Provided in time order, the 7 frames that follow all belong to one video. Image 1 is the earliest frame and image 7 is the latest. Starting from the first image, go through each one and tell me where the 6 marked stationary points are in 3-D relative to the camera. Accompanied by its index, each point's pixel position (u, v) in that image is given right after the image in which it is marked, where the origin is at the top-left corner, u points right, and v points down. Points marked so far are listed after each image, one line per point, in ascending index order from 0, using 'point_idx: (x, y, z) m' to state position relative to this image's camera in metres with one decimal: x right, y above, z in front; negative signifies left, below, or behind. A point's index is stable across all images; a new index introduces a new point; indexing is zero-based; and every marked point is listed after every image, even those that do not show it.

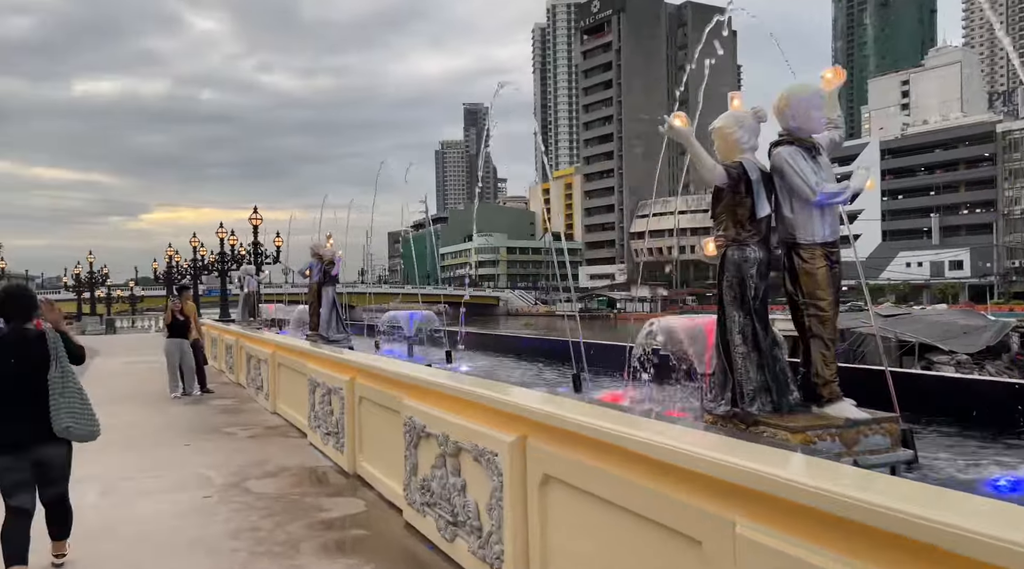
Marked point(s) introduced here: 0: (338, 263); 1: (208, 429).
0: (-2.3, +0.3, +9.7) m
1: (-3.6, -1.7, +8.6) m
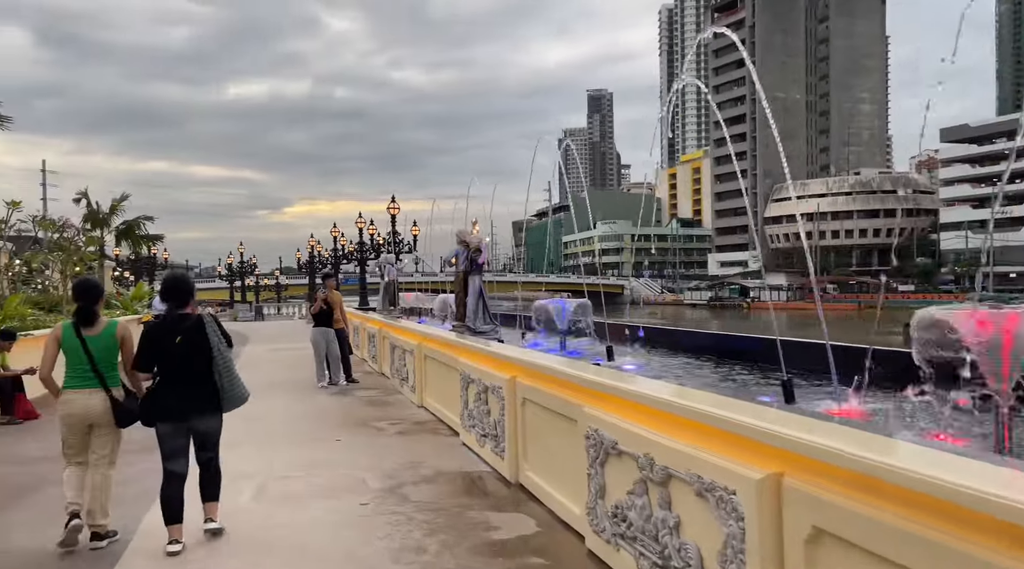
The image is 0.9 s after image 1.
0: (-0.3, +0.4, +9.2) m
1: (-1.8, -1.6, +8.3) m
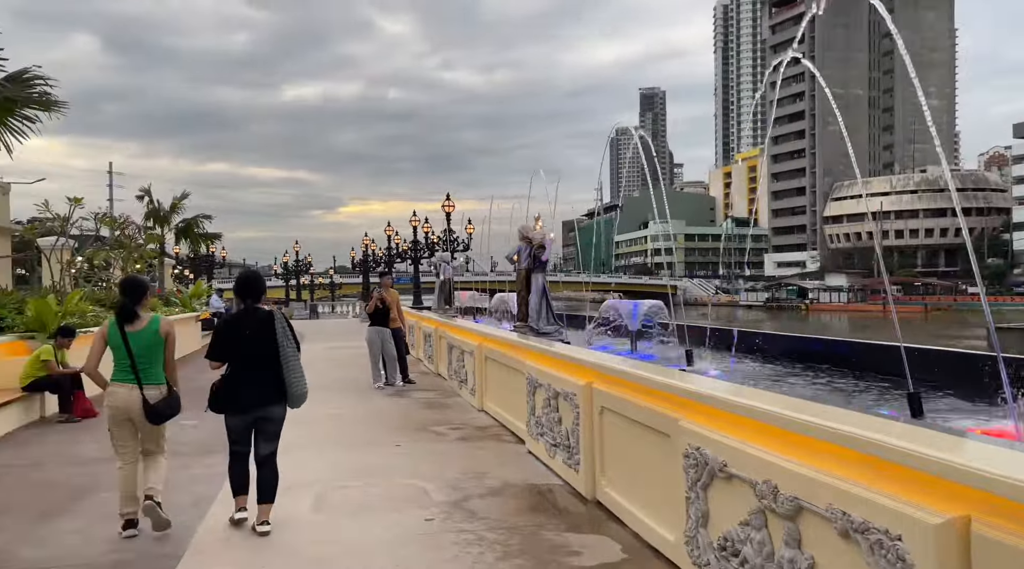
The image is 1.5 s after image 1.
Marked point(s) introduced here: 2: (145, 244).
0: (+0.4, +0.4, +8.7) m
1: (-1.1, -1.5, +8.0) m
2: (-7.8, +0.9, +15.5) m
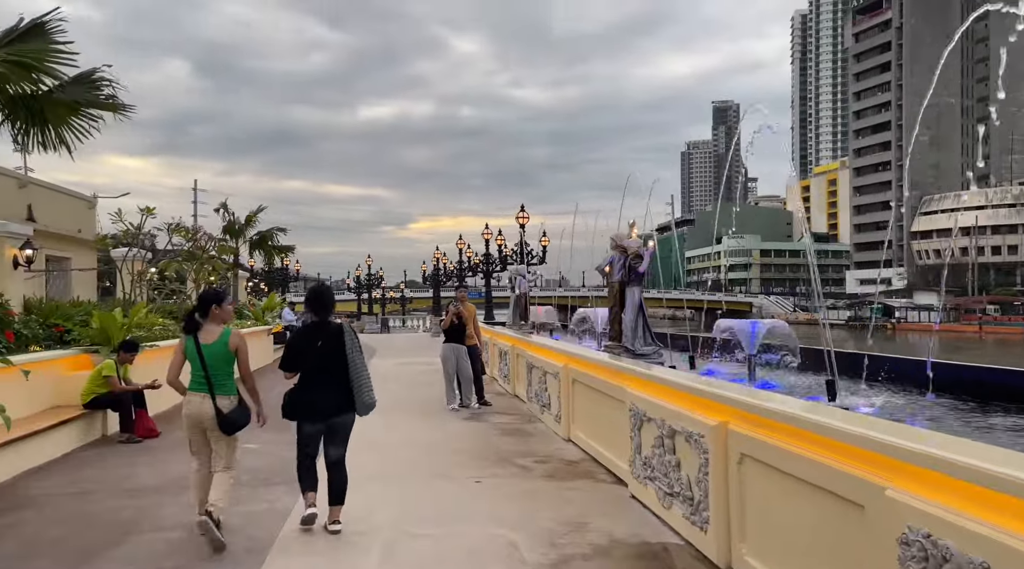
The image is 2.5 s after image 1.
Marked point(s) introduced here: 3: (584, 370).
0: (+1.4, +0.3, +7.7) m
1: (-0.2, -1.7, +7.1) m
2: (-6.1, +0.6, +15.3) m
3: (+0.7, -0.9, +7.4) m
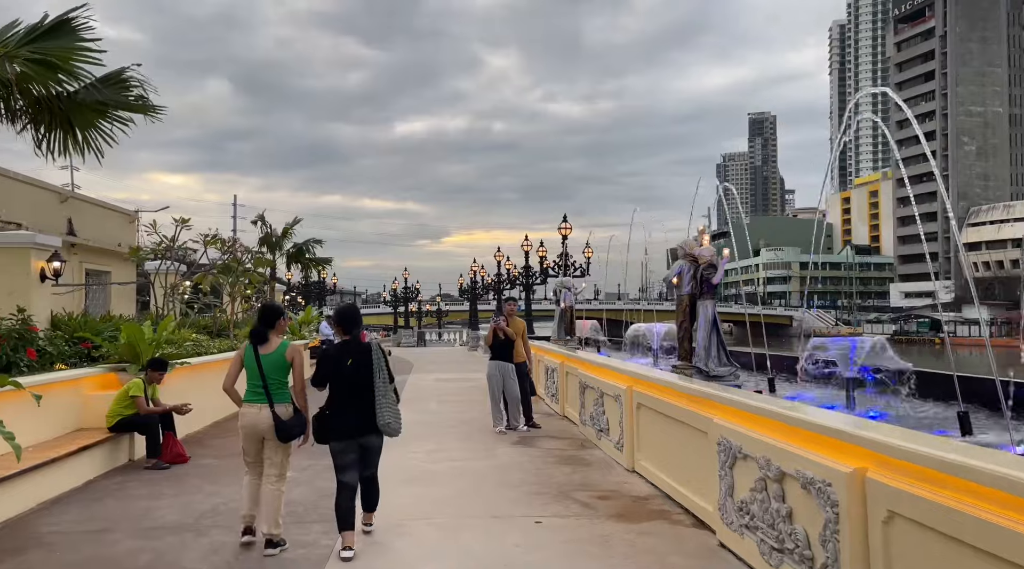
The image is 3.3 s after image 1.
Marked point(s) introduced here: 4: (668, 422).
0: (+2.0, +0.1, +6.9) m
1: (+0.4, -1.8, +6.4) m
2: (-5.2, +0.3, +14.9) m
3: (+1.3, -1.0, +6.7) m
4: (+1.3, -1.2, +6.3) m
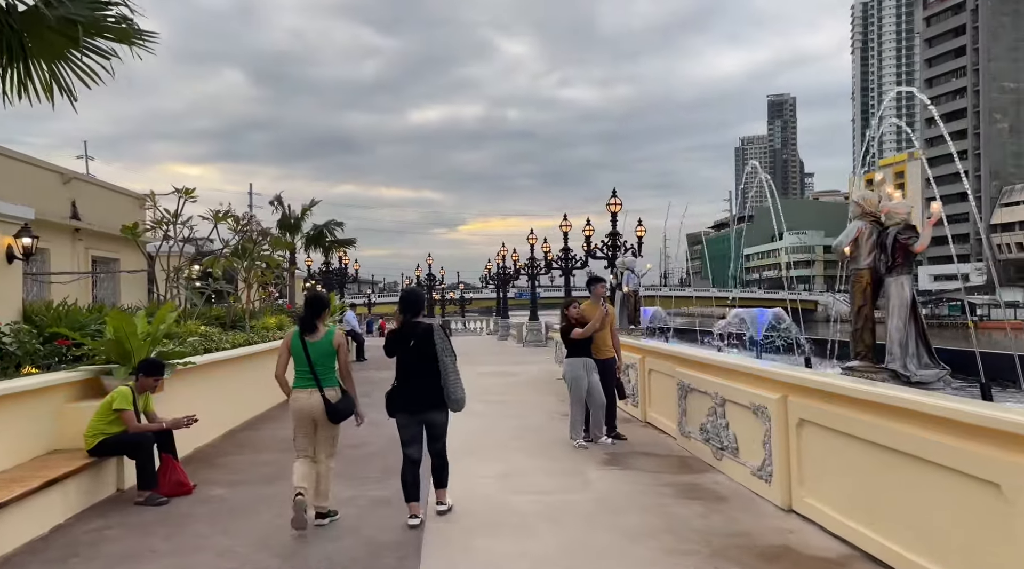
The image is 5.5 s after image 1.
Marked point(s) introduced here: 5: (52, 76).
0: (+2.7, +0.4, +5.0) m
1: (+1.1, -1.6, +4.5) m
2: (-4.3, +0.6, +13.1) m
3: (+2.1, -0.8, +4.8) m
4: (+2.1, -1.0, +4.4) m
5: (-3.7, +1.7, +6.0) m
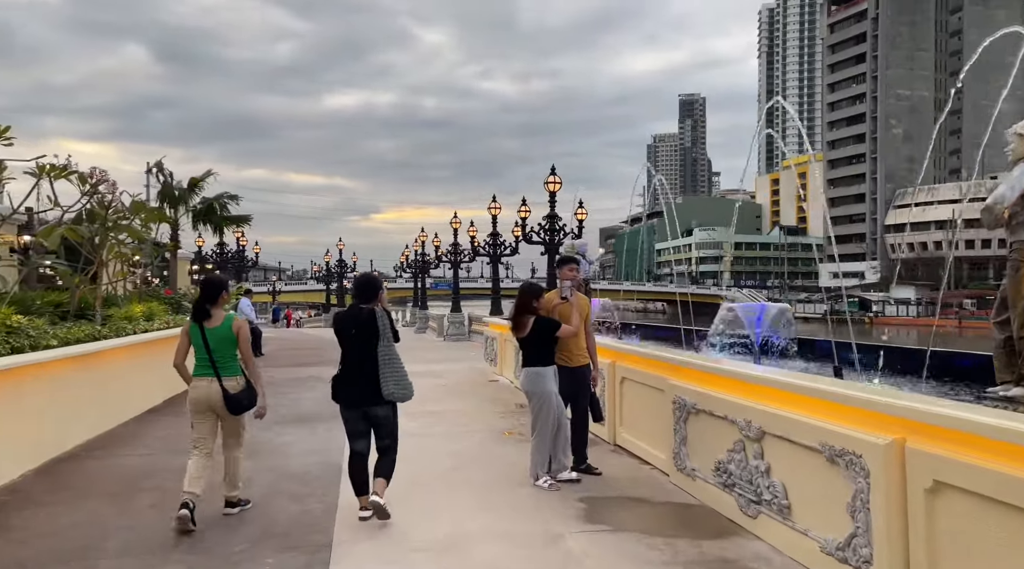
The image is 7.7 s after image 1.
0: (+2.6, +0.4, +3.2) m
1: (+1.0, -1.5, +2.5) m
2: (-5.3, +0.9, +10.4) m
3: (+1.9, -0.7, +2.9) m
4: (+2.0, -0.9, +2.5) m
5: (-3.9, +1.9, +3.4) m
